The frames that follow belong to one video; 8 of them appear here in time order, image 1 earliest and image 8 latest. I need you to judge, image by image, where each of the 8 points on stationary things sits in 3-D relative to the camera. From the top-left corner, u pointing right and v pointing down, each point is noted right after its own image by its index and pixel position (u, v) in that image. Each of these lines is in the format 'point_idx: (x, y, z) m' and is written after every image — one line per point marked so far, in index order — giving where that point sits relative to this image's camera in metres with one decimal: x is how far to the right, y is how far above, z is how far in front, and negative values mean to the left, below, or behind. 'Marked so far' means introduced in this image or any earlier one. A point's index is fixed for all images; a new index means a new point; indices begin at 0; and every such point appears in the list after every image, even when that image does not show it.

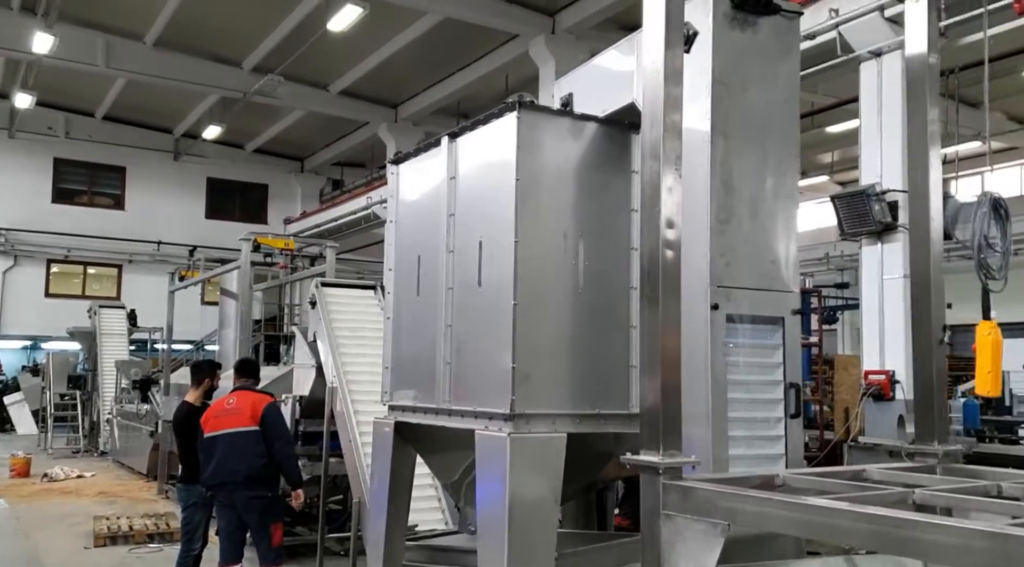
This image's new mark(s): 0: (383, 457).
0: (-0.6, -0.8, +4.3) m
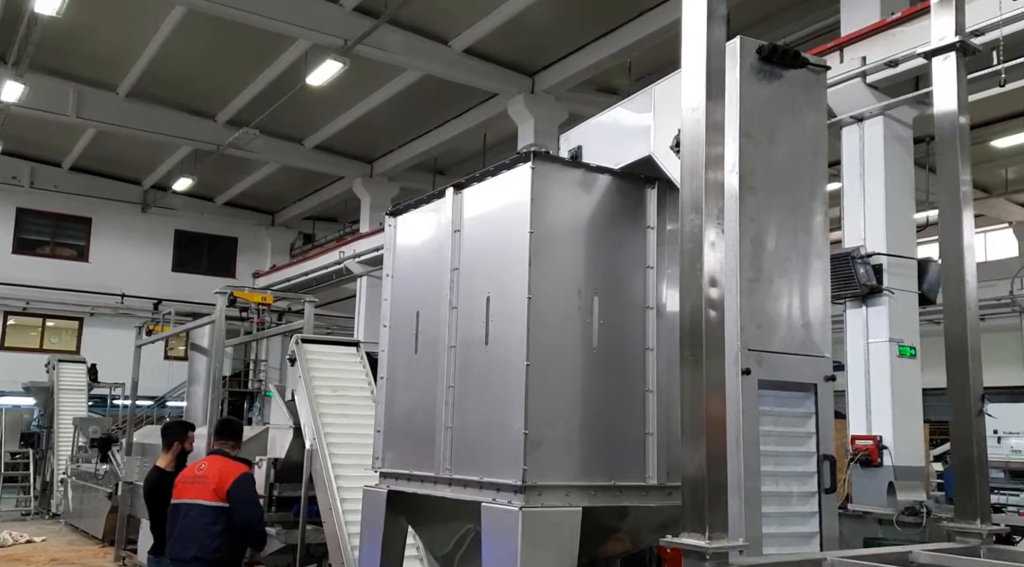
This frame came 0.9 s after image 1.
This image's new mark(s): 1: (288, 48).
0: (-0.6, -1.0, +4.0) m
1: (-2.7, +2.7, +10.9) m
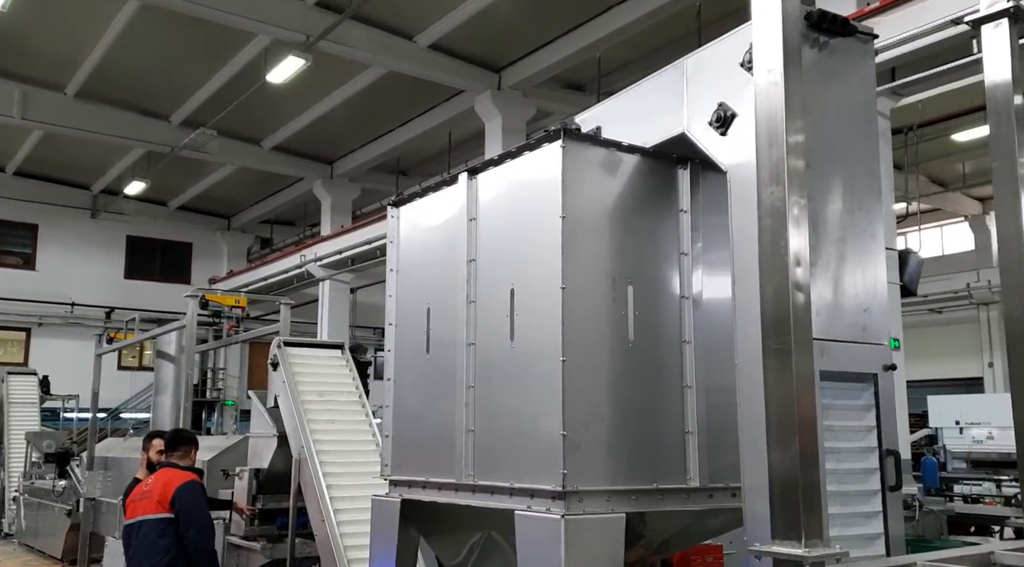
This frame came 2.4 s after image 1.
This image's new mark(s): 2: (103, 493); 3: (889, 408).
0: (-0.5, -1.0, +3.7) m
1: (-3.0, +2.7, +10.5) m
2: (-4.1, -2.1, +9.3) m
3: (+1.2, -0.4, +2.9) m
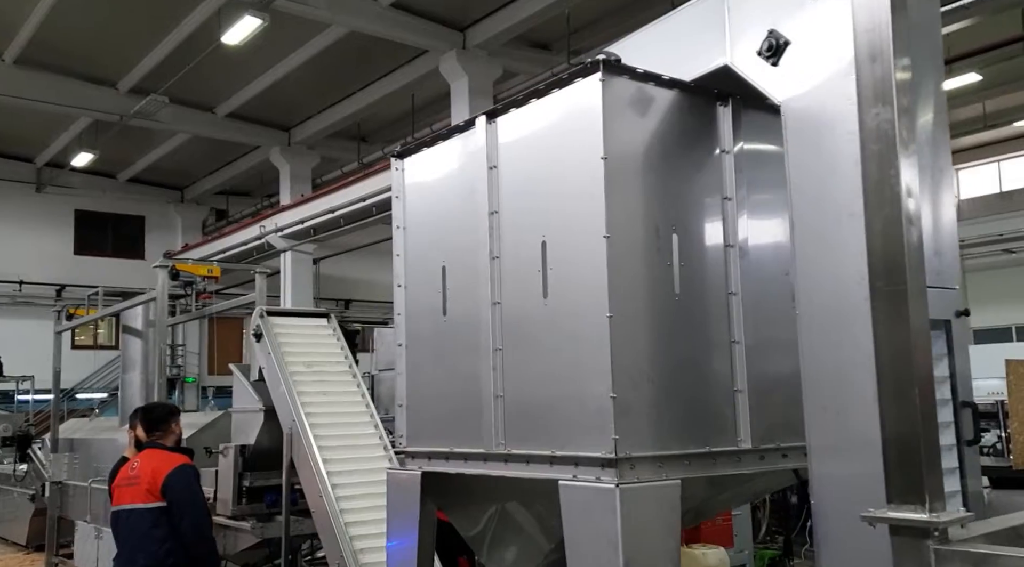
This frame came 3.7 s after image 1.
0: (-0.4, -0.9, +3.4) m
1: (-3.3, +3.0, +10.0) m
2: (-4.2, -1.8, +8.9) m
3: (+1.3, -0.2, +2.7) m
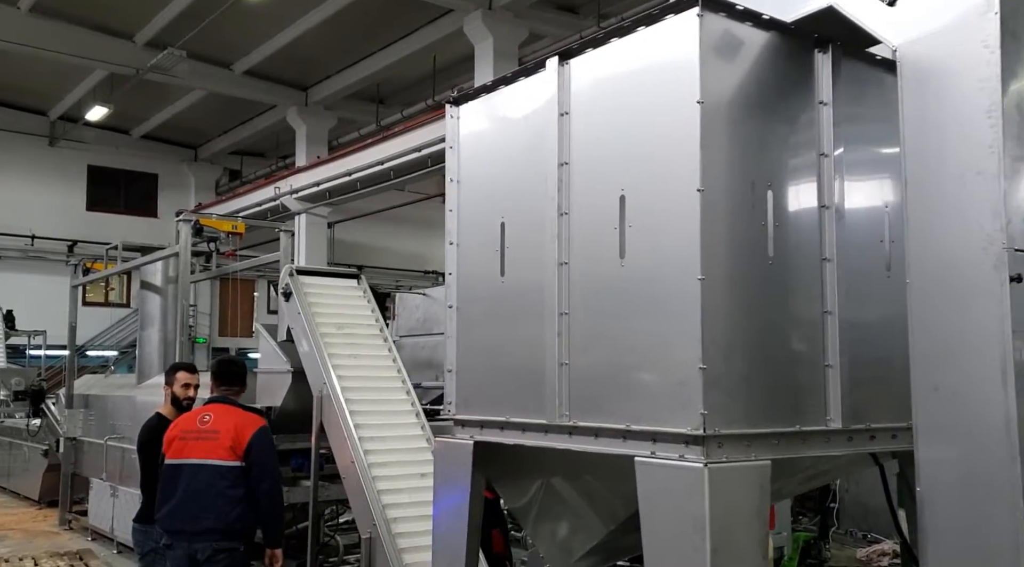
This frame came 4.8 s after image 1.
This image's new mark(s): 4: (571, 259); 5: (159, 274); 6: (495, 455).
0: (-0.2, -0.7, +3.2) m
1: (-2.9, +3.5, +9.7) m
2: (-4.0, -1.4, +8.7) m
3: (+1.5, -0.1, +2.5) m
4: (+0.2, +0.1, +2.8) m
5: (-3.1, +0.1, +8.1) m
6: (-0.1, -0.6, +3.2) m
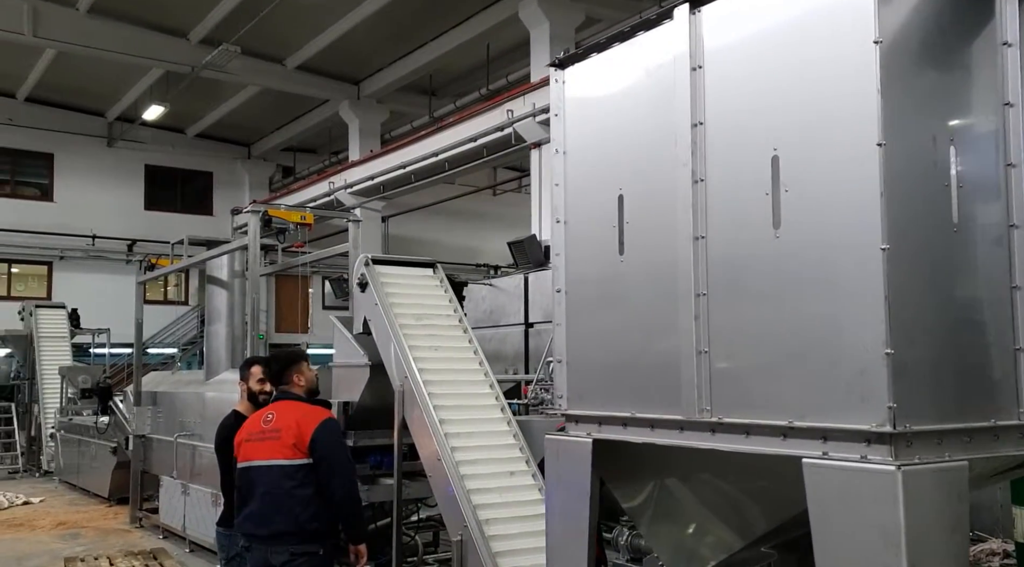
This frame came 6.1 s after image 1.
0: (+0.2, -0.6, +2.9) m
1: (-2.3, +3.5, +9.5) m
2: (-3.3, -1.4, +8.6) m
3: (+1.8, -0.1, +2.1) m
4: (+0.5, +0.1, +2.5) m
5: (-2.4, +0.1, +7.9) m
6: (+0.3, -0.5, +2.9) m
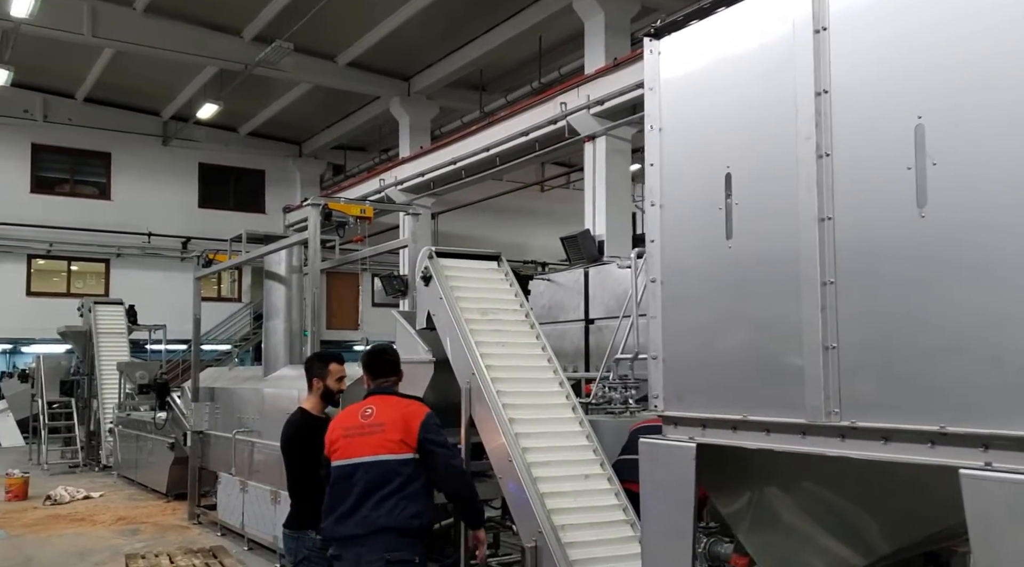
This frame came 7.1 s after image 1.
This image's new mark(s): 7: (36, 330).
0: (+0.4, -0.6, +2.7) m
1: (-1.7, +3.6, +9.4) m
2: (-2.8, -1.3, +8.6) m
3: (+2.1, 0.0, +1.8) m
4: (+0.8, +0.2, +2.3) m
5: (-1.9, +0.2, +7.8) m
6: (+0.6, -0.5, +2.7) m
7: (-6.9, -0.7, +13.5) m
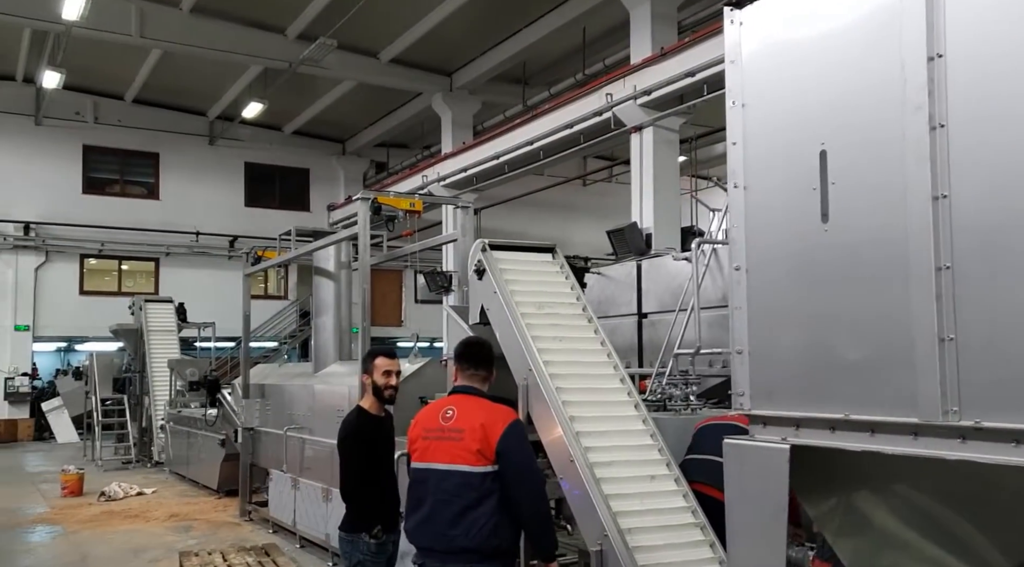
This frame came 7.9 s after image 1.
0: (+0.6, -0.6, +2.5) m
1: (-1.2, +3.6, +9.3) m
2: (-2.3, -1.3, +8.6) m
3: (+2.2, 0.0, +1.5) m
4: (+1.0, +0.2, +2.1) m
5: (-1.5, +0.2, +7.8) m
6: (+0.8, -0.5, +2.5) m
7: (-6.2, -0.7, +13.7) m
